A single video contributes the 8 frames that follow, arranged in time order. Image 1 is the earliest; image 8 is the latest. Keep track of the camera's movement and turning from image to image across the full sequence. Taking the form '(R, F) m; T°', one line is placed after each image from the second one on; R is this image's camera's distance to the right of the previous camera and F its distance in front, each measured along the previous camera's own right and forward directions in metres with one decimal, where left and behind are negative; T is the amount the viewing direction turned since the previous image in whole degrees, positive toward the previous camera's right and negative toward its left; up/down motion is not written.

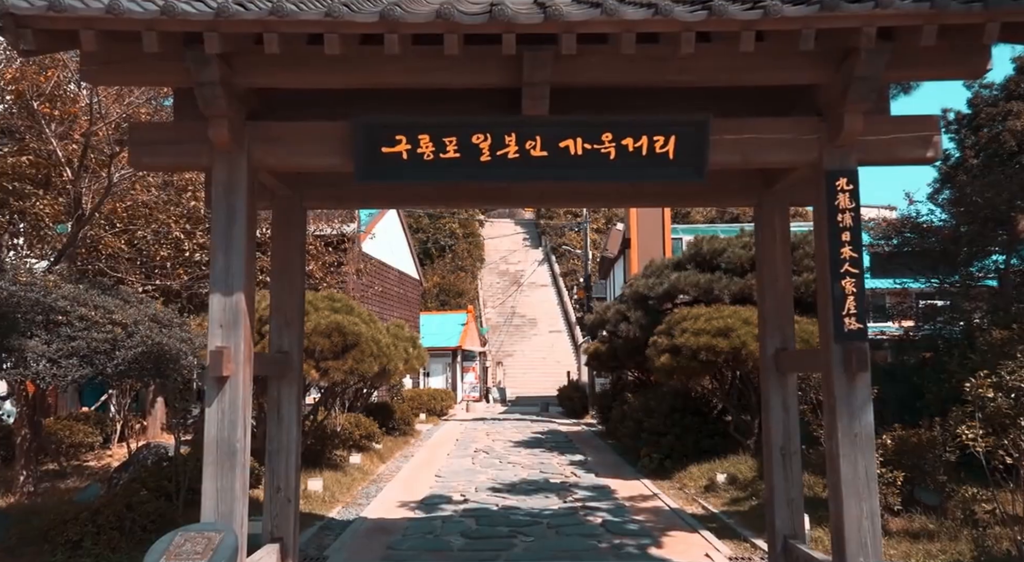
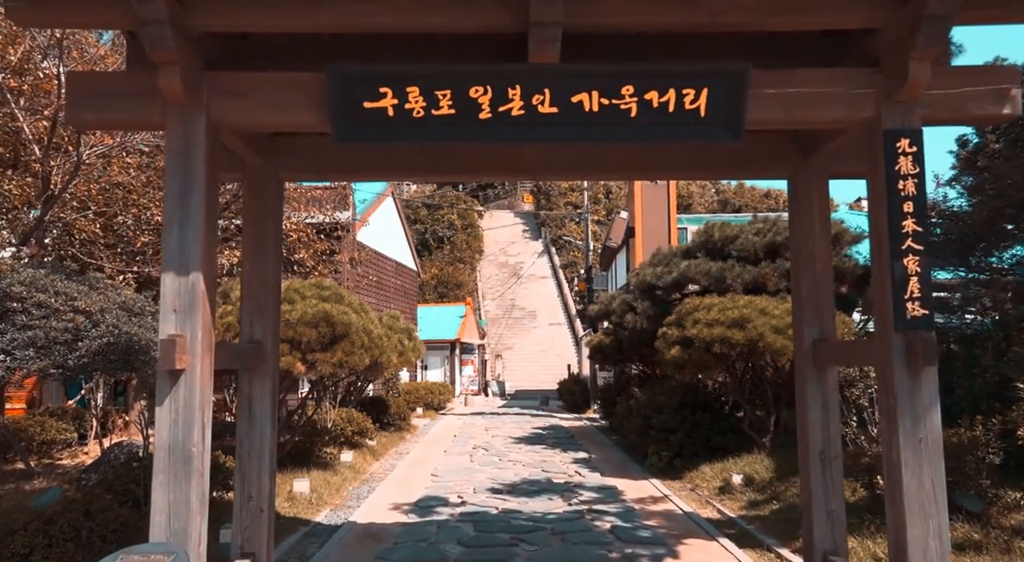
(0.0, +0.6) m; 0°
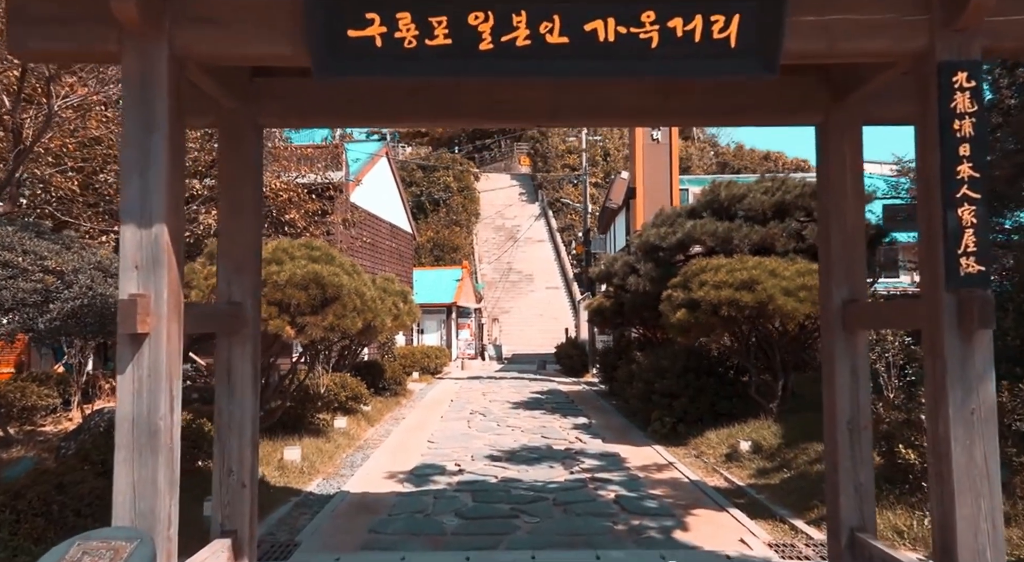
(0.0, +0.4) m; 0°
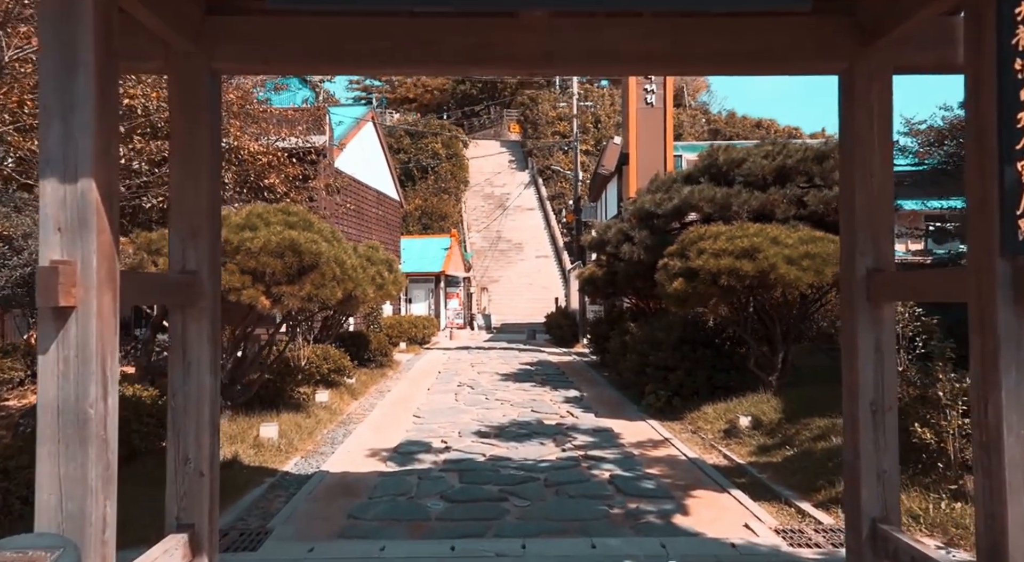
(0.0, +0.4) m; +1°
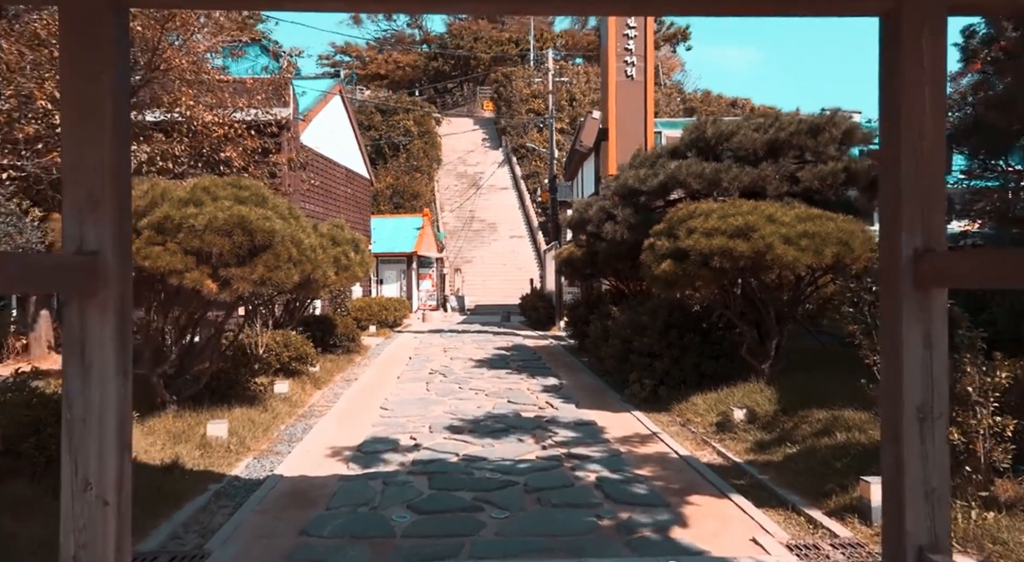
(0.0, +0.7) m; +2°
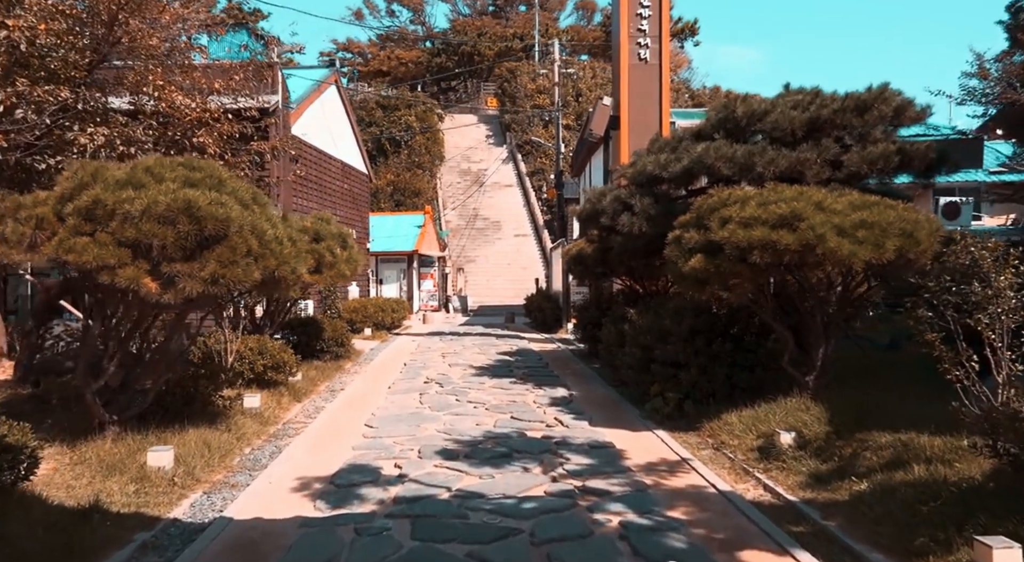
(0.0, +1.1) m; 0°
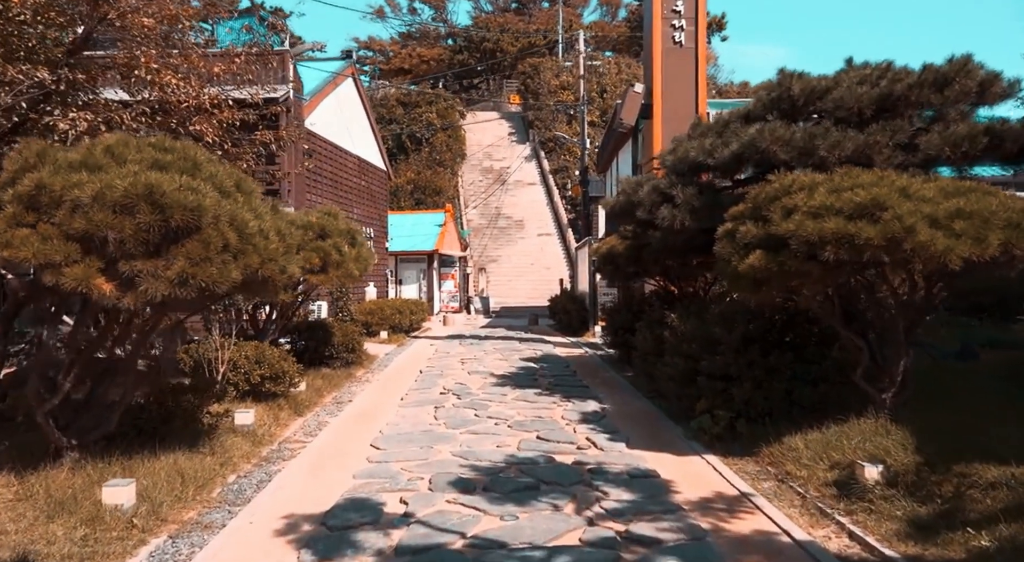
(0.0, +1.0) m; -2°
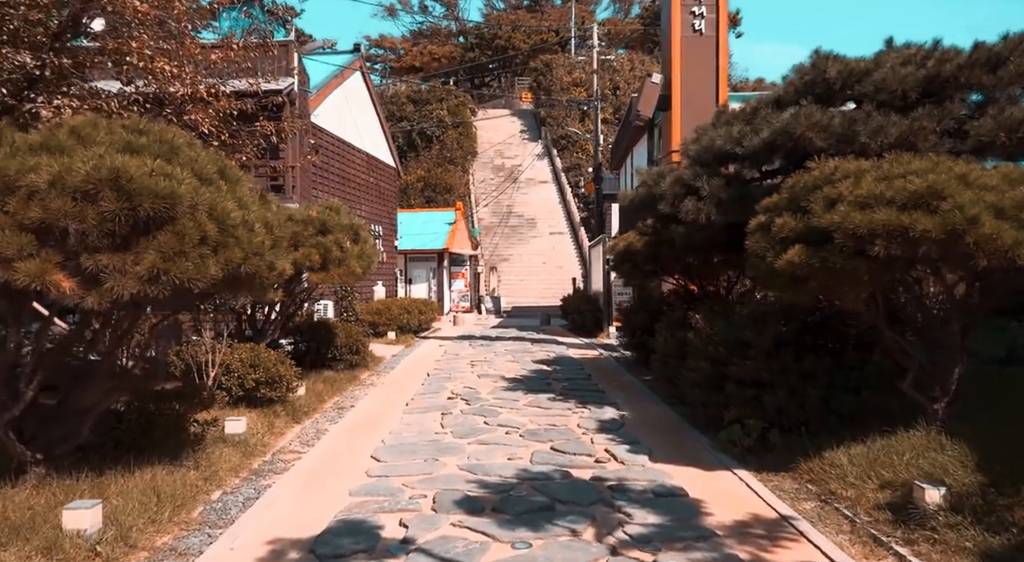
(0.0, +0.5) m; -1°
